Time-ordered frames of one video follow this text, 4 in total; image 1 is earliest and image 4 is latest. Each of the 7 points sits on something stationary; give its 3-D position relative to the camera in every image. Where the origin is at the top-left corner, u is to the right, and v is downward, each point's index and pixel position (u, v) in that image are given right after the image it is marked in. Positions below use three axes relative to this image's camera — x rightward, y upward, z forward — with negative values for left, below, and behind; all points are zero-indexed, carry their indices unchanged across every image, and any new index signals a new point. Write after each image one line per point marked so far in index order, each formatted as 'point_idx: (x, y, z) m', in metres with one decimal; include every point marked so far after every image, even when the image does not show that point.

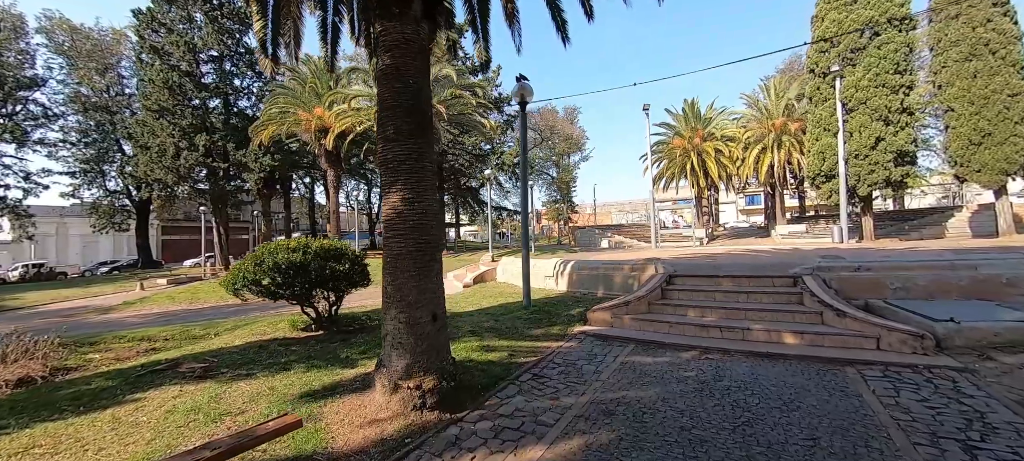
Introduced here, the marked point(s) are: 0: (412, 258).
0: (-1.0, -0.3, +4.1) m
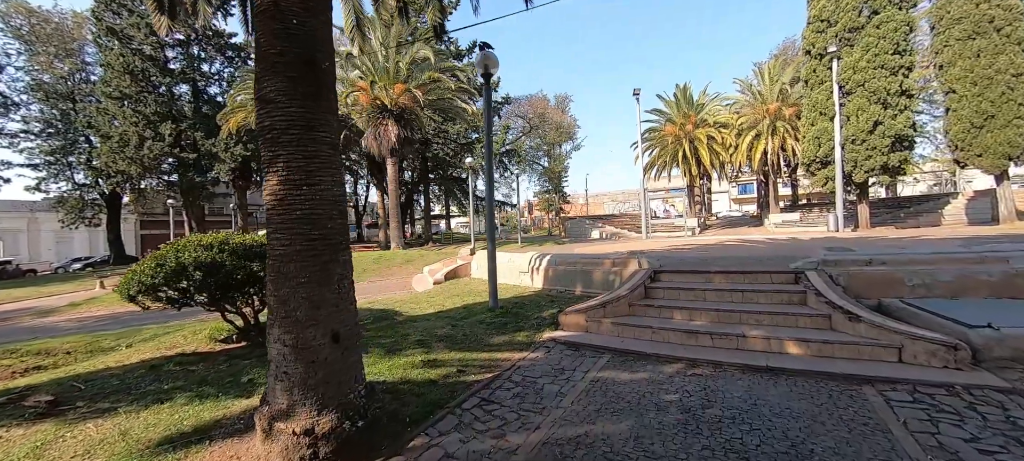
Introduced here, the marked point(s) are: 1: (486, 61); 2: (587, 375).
0: (-1.6, -0.2, +3.1) m
1: (-0.5, +3.0, +7.4) m
2: (+0.9, -1.7, +4.8) m
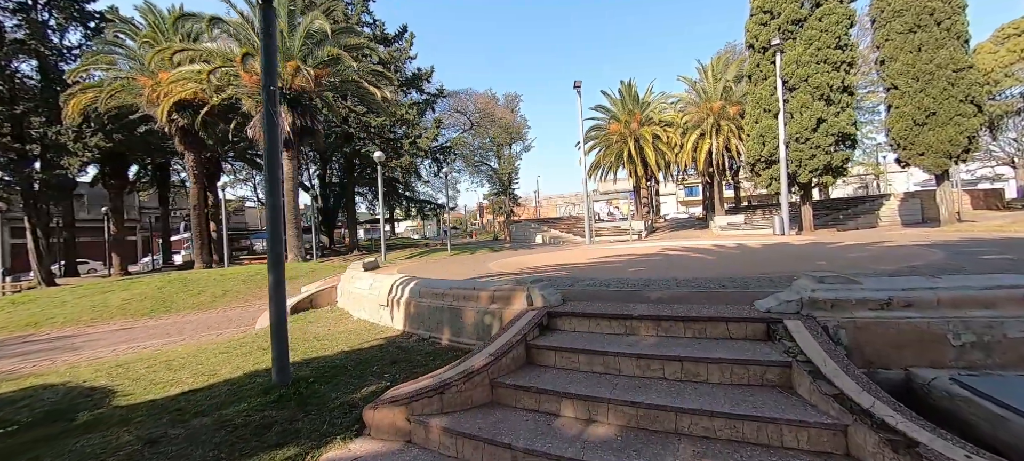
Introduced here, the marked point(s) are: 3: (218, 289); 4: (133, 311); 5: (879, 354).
0: (-3.2, -0.4, -0.1) m
1: (-2.6, +2.8, +4.3) m
2: (-1.0, -1.9, +1.9) m
3: (-9.2, -1.9, +13.0) m
4: (-10.5, -2.2, +11.5) m
5: (+3.0, -1.0, +3.4) m
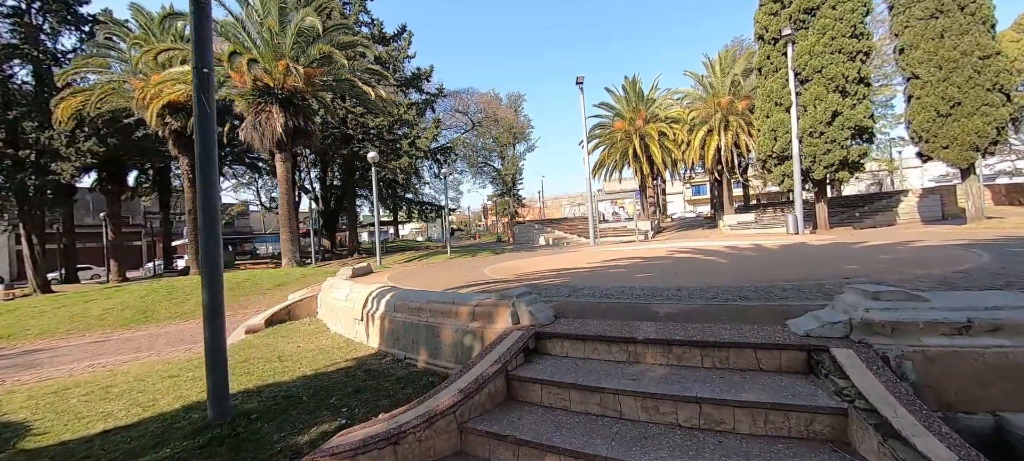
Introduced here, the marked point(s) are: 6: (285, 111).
0: (-3.5, -0.5, -0.8) m
1: (-2.8, +2.7, +3.7) m
2: (-1.2, -1.9, +1.2) m
3: (-9.3, -2.0, +12.5) m
4: (-10.6, -2.4, +11.0) m
5: (+2.8, -1.0, +2.6) m
6: (-9.8, +5.2, +18.1) m
